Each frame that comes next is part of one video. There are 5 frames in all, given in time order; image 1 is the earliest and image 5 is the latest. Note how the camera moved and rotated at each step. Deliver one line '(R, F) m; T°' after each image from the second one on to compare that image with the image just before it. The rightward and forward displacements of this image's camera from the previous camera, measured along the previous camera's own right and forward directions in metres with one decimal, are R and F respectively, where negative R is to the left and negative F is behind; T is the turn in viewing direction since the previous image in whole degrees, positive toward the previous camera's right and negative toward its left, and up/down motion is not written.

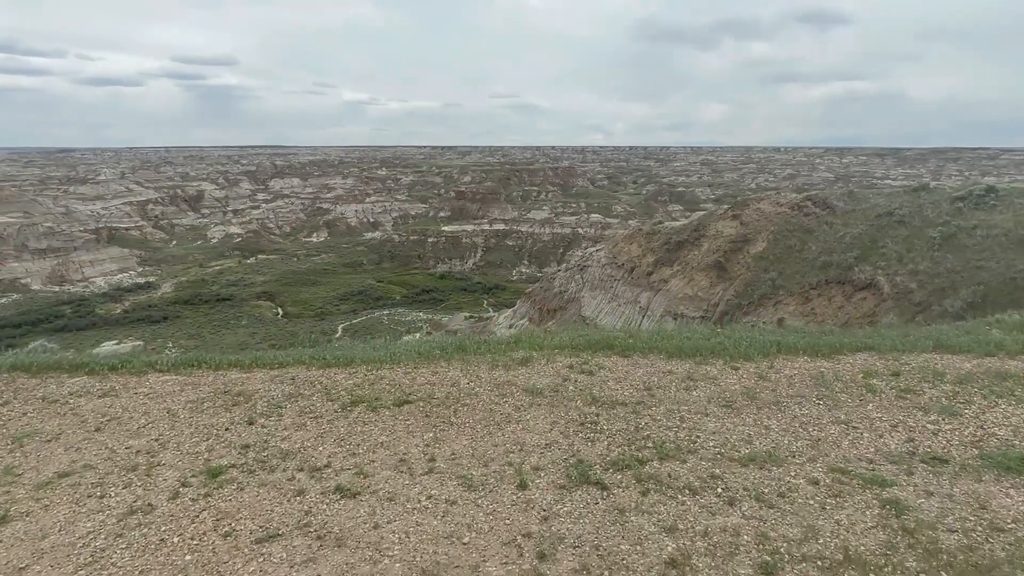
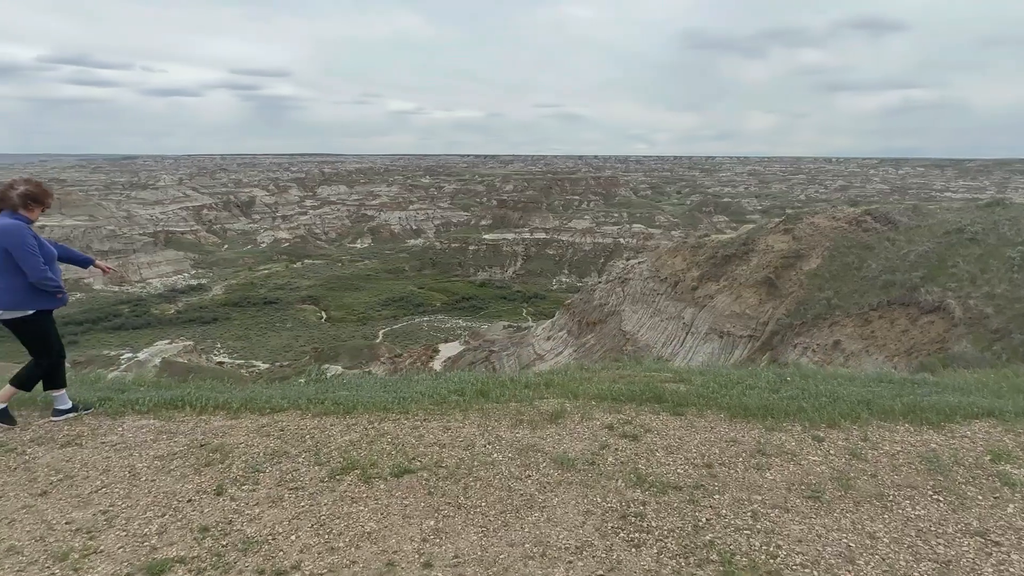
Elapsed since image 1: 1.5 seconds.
(+0.1, +1.1) m; -4°
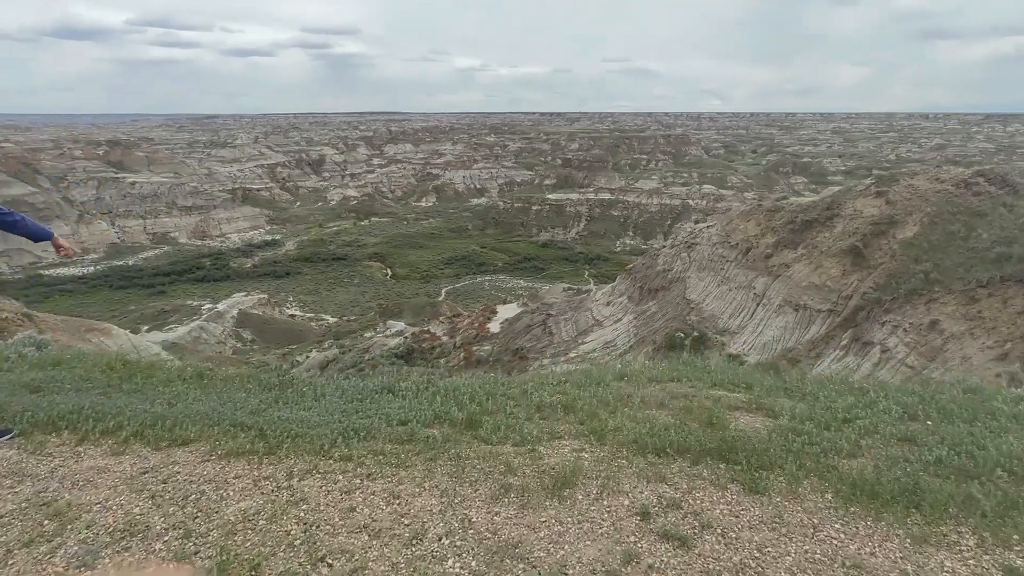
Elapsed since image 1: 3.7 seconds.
(+0.5, +2.0) m; -6°
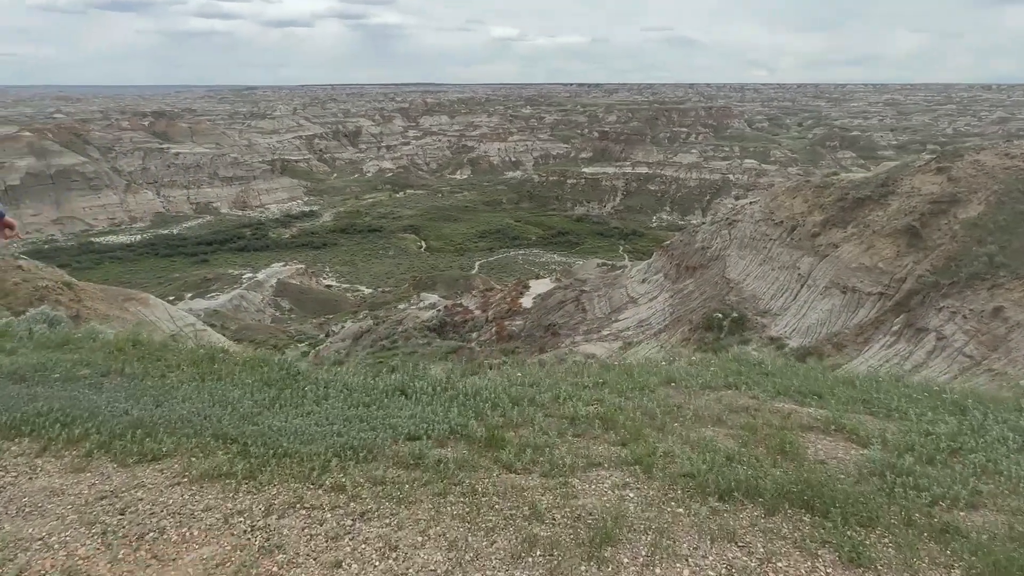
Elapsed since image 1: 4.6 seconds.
(0.0, +0.8) m; -3°
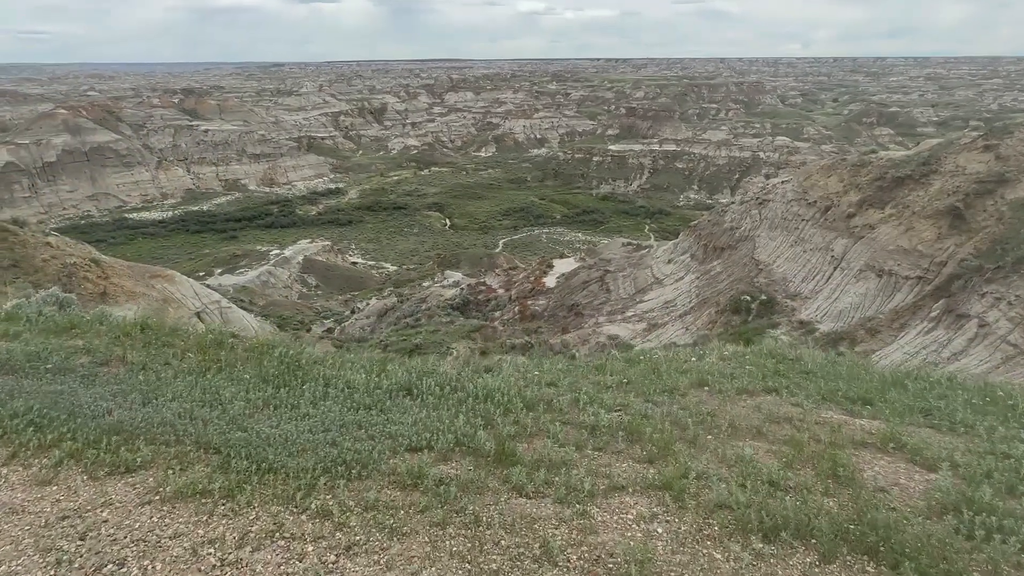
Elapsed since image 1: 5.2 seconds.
(+0.1, +0.5) m; -2°
